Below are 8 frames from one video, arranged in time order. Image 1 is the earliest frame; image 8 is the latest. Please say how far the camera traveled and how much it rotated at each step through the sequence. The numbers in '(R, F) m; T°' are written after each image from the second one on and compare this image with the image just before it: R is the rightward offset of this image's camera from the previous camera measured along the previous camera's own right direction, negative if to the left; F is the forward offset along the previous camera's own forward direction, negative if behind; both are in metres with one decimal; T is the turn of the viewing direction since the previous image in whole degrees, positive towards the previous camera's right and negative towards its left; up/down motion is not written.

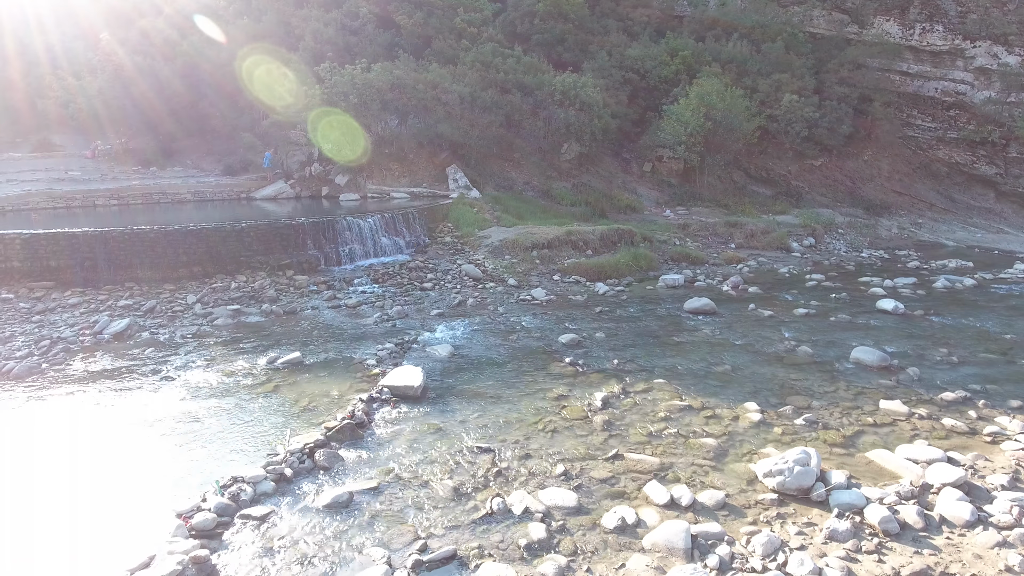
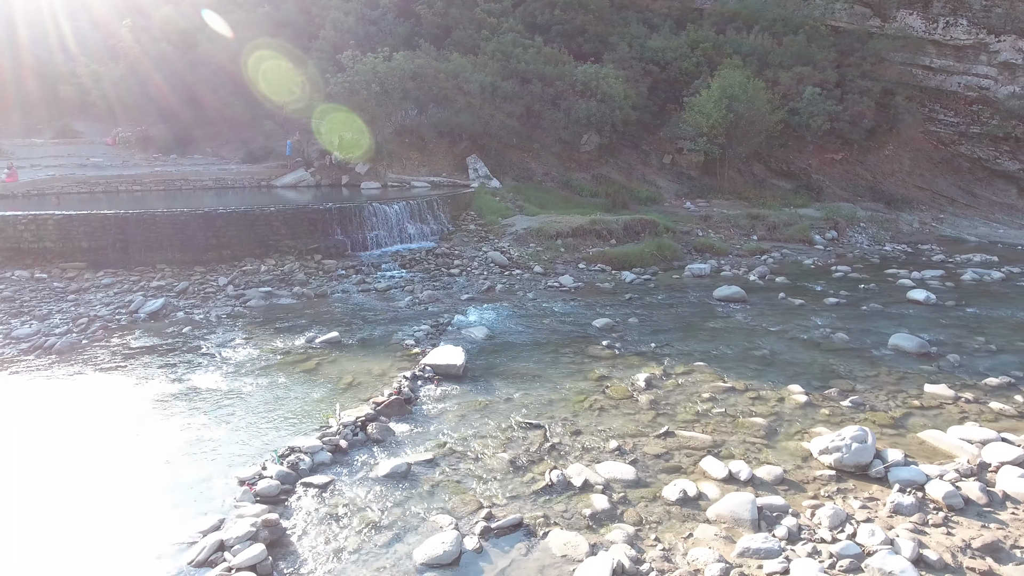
(-0.5, 0.0) m; 0°
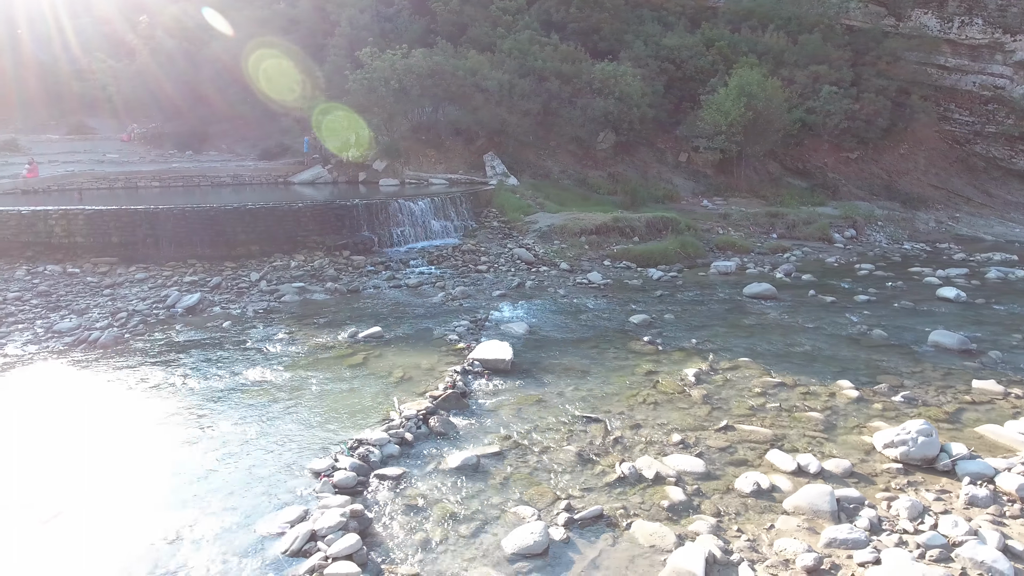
(-0.7, 0.0) m; 0°
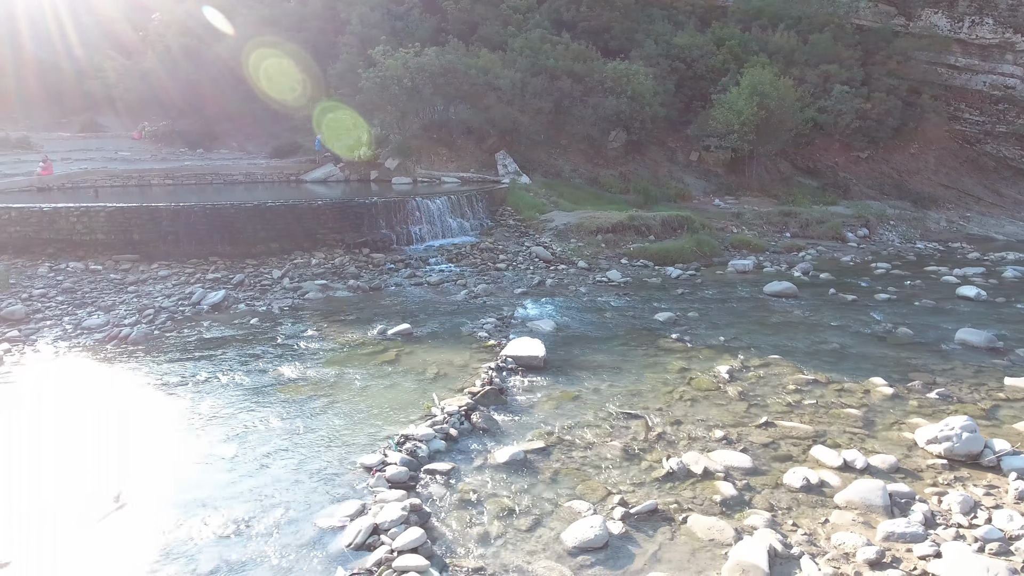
(-0.5, 0.0) m; 0°
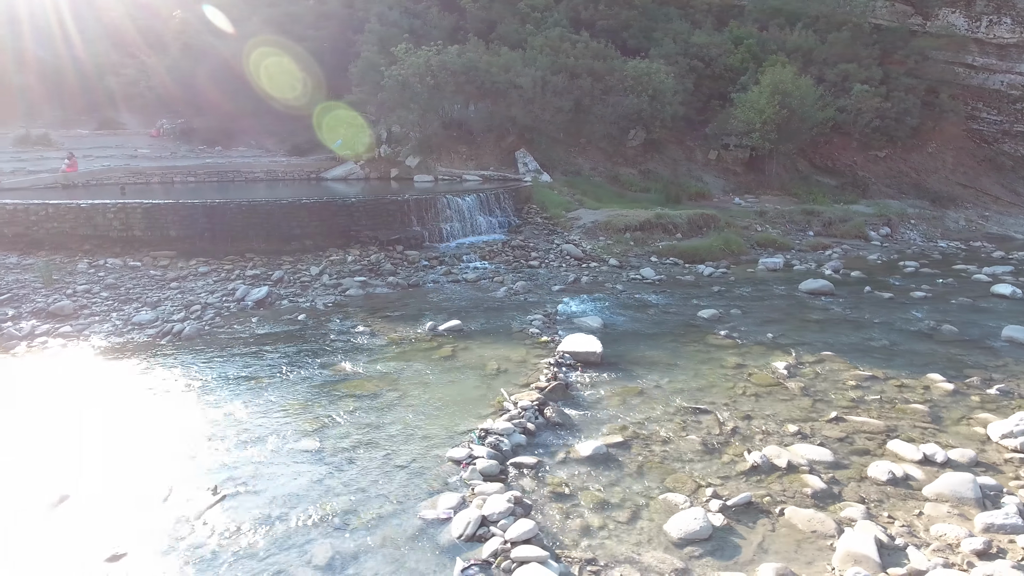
(-0.8, 0.0) m; 0°
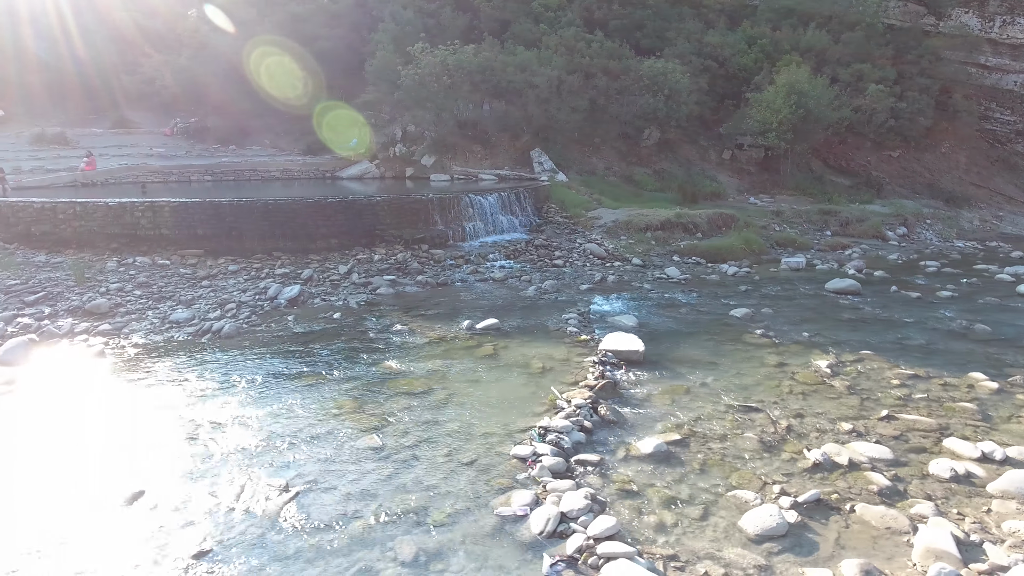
(-0.6, 0.0) m; 0°
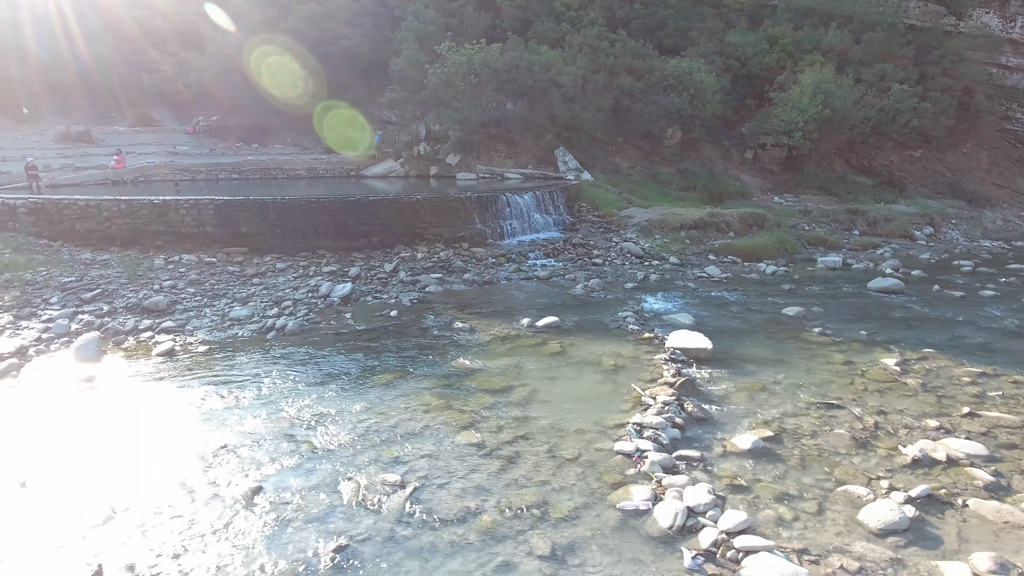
(-1.0, 0.0) m; 0°
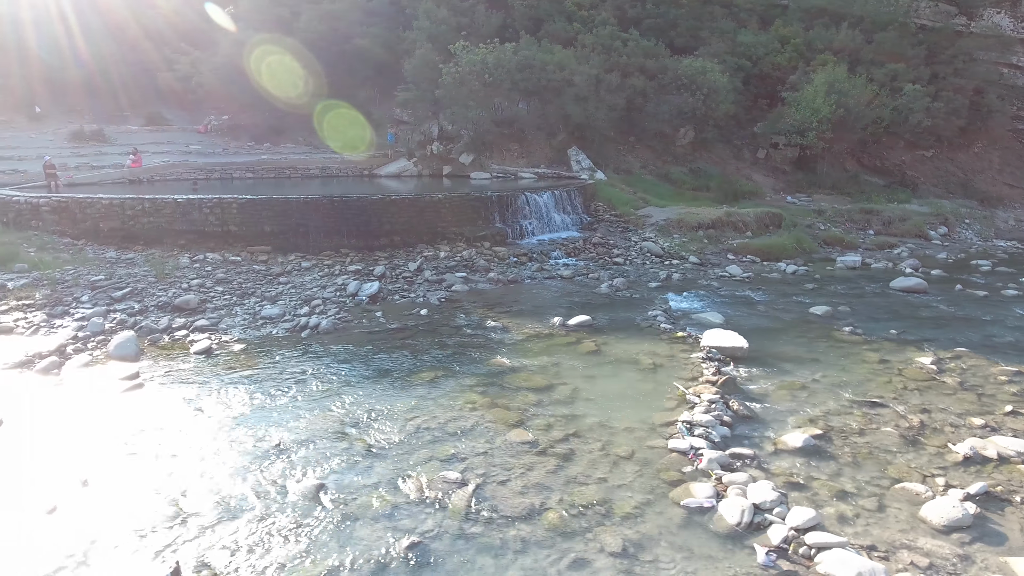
(-0.5, 0.0) m; 0°
